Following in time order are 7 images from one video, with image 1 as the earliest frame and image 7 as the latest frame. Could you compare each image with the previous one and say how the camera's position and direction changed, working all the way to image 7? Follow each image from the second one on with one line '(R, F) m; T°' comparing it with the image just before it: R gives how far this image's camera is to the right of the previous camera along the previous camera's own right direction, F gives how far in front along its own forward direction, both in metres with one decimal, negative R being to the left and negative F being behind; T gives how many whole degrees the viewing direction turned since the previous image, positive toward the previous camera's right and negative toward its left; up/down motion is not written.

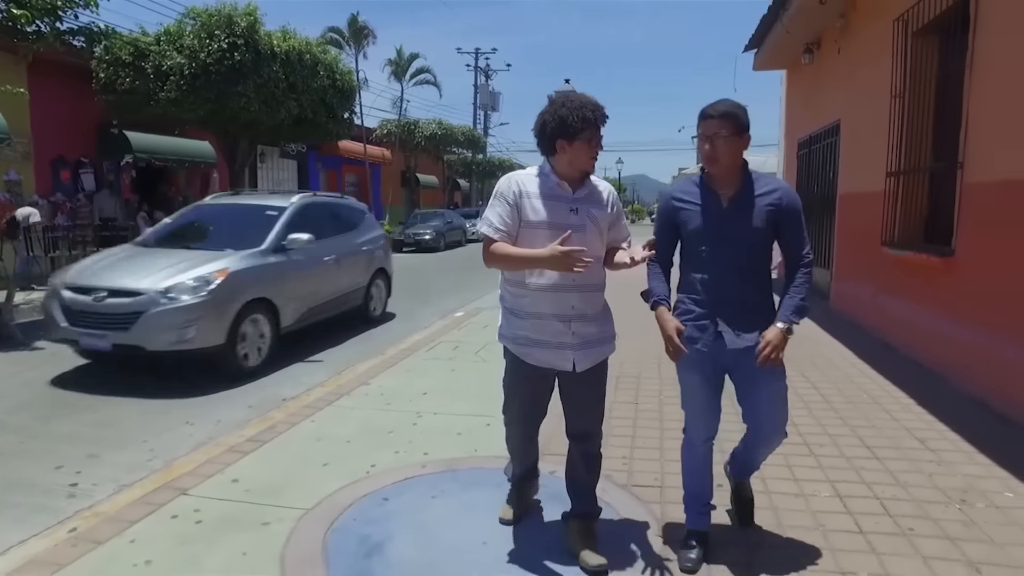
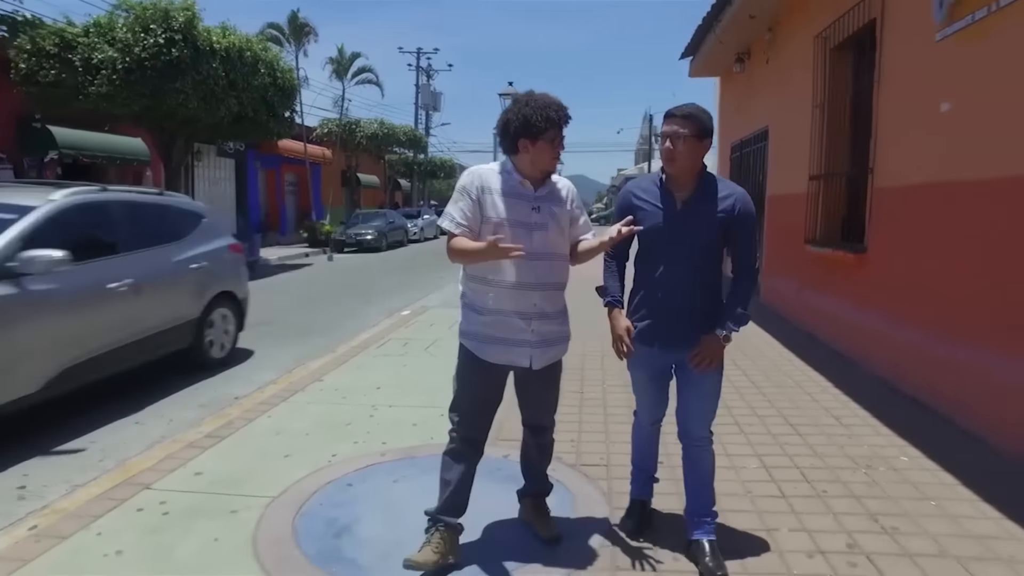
(-0.1, -0.2) m; +5°
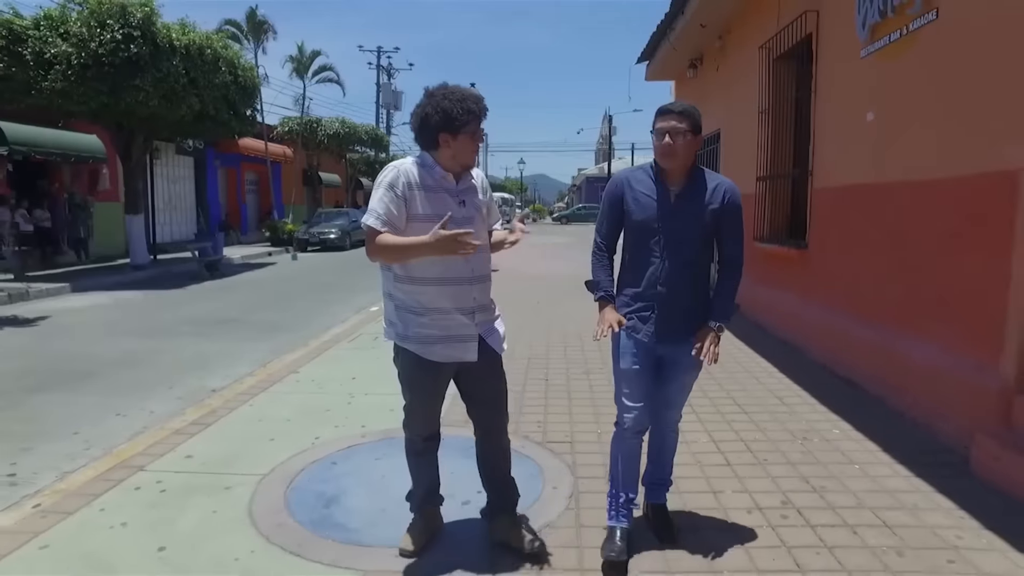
(-0.1, -0.4) m; +3°
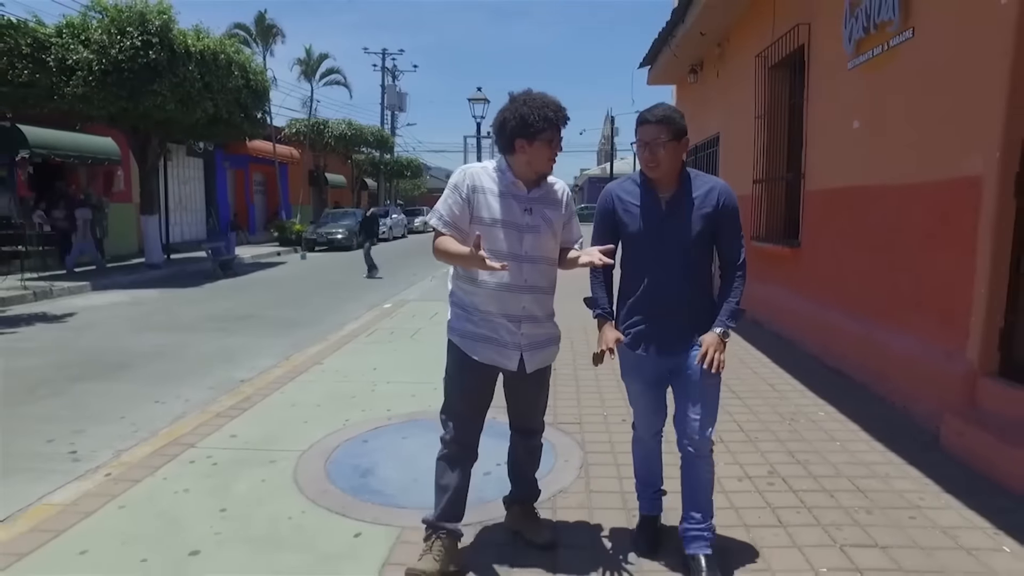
(-0.1, -0.4) m; 0°
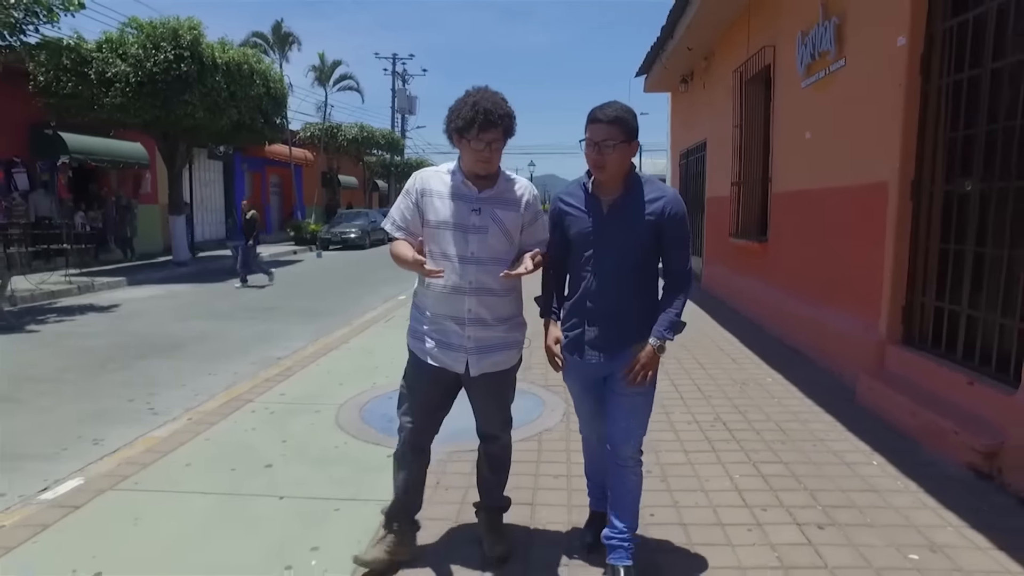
(+0.1, -1.0) m; -1°
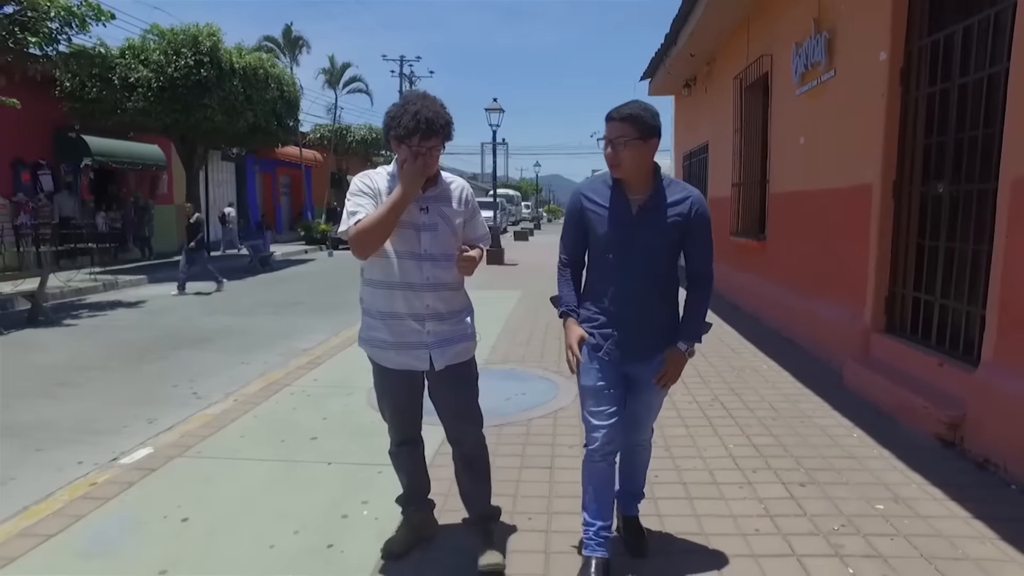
(-0.1, -0.5) m; 0°
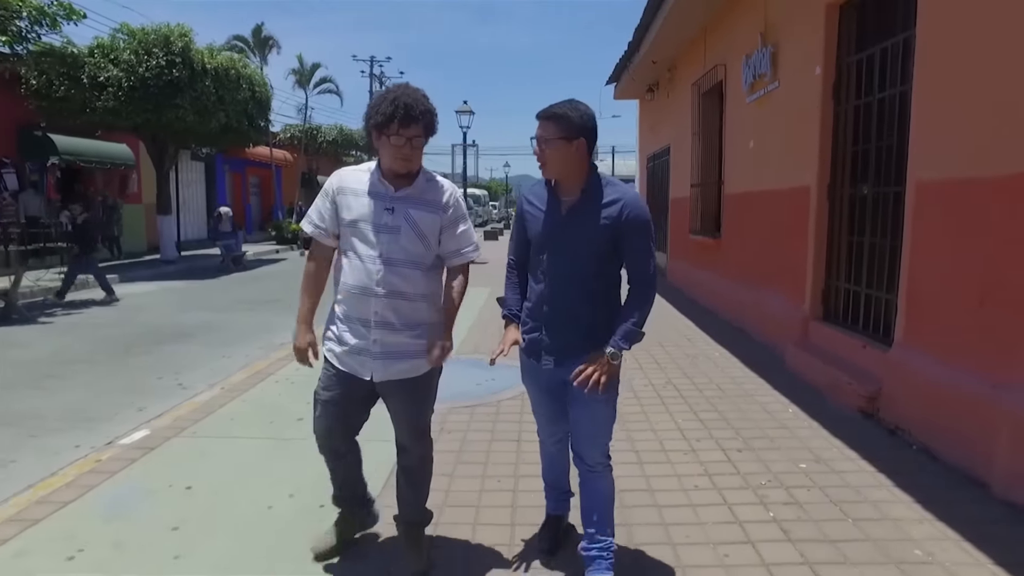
(0.0, -0.4) m; +3°
